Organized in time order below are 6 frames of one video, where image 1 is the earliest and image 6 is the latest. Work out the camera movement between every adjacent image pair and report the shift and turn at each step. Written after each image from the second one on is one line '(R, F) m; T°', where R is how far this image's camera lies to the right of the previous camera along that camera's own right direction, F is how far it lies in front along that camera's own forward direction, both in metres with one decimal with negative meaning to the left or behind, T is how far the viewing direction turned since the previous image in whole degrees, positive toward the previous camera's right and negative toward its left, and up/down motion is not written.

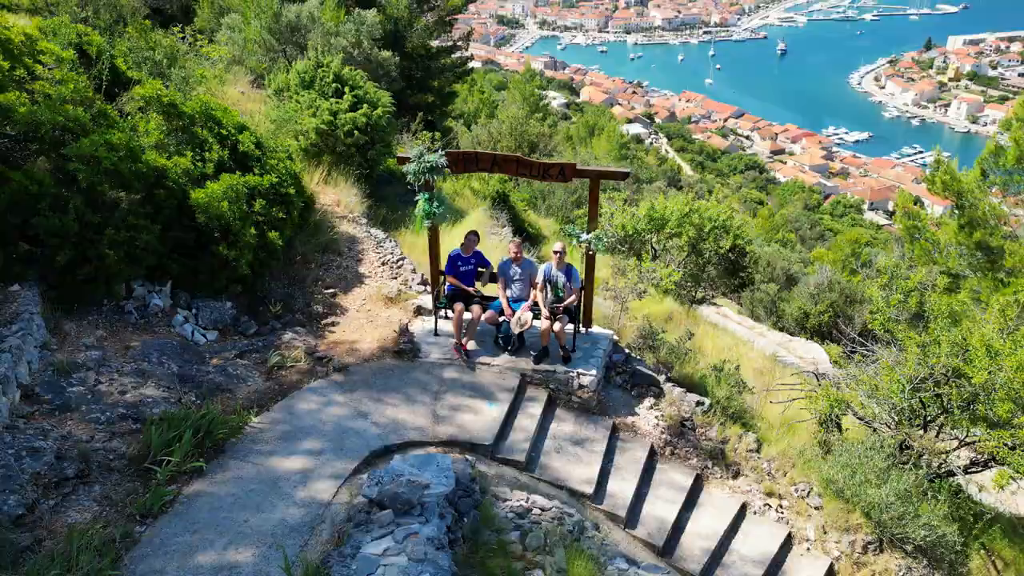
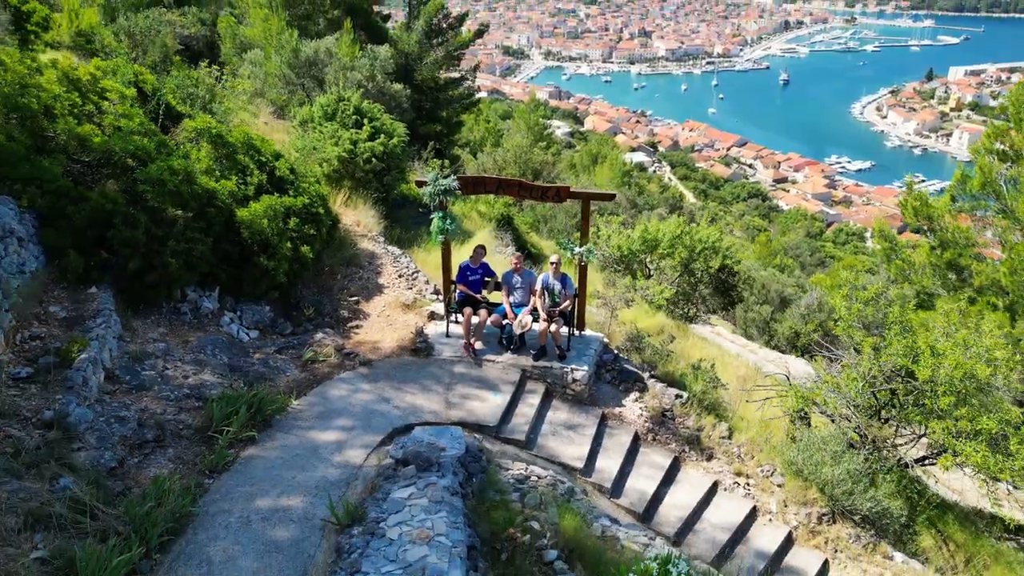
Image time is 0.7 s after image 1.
(0.0, -0.8) m; 0°
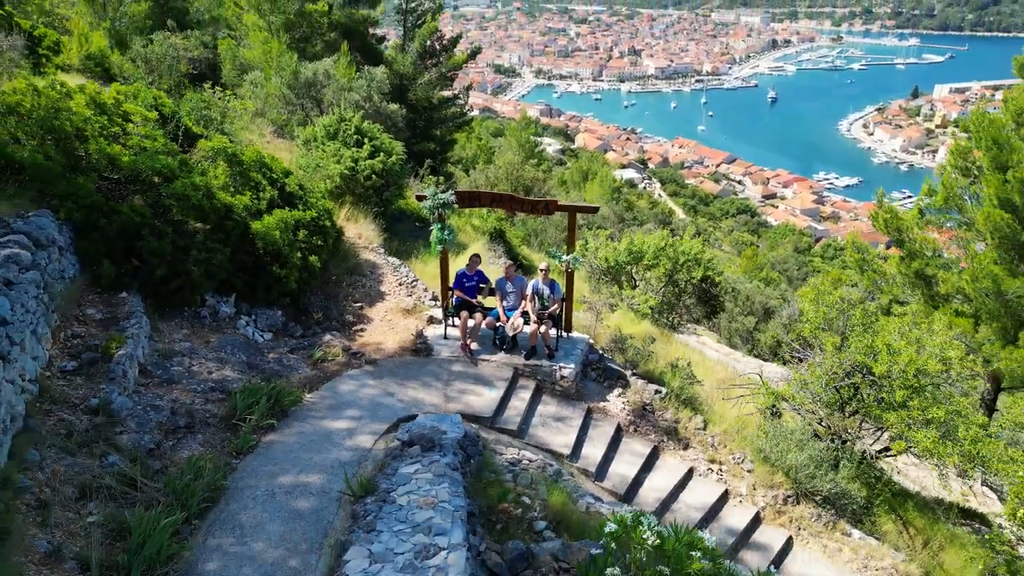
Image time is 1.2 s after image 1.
(0.0, -0.6) m; +1°
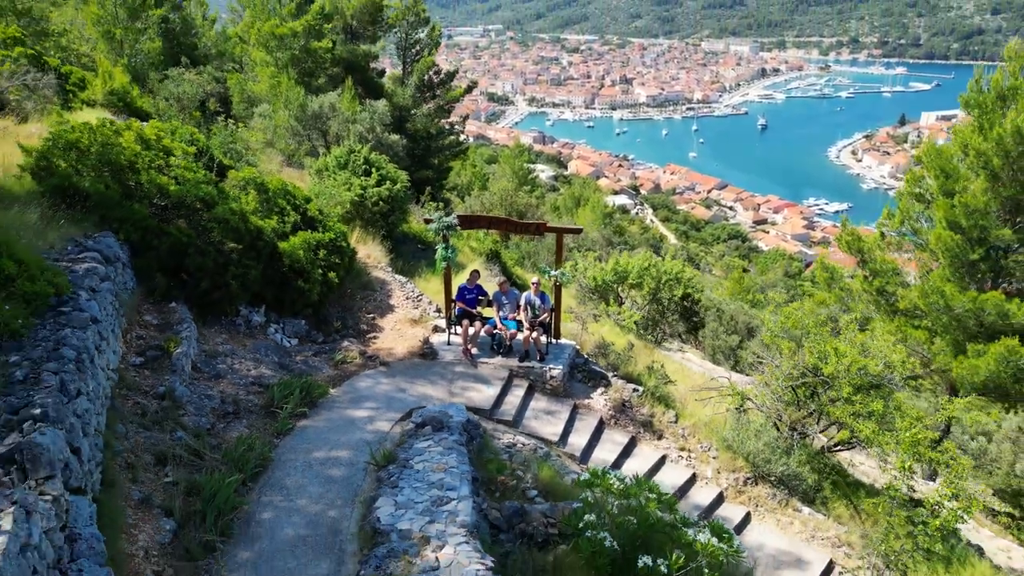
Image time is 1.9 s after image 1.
(0.0, -1.0) m; 0°
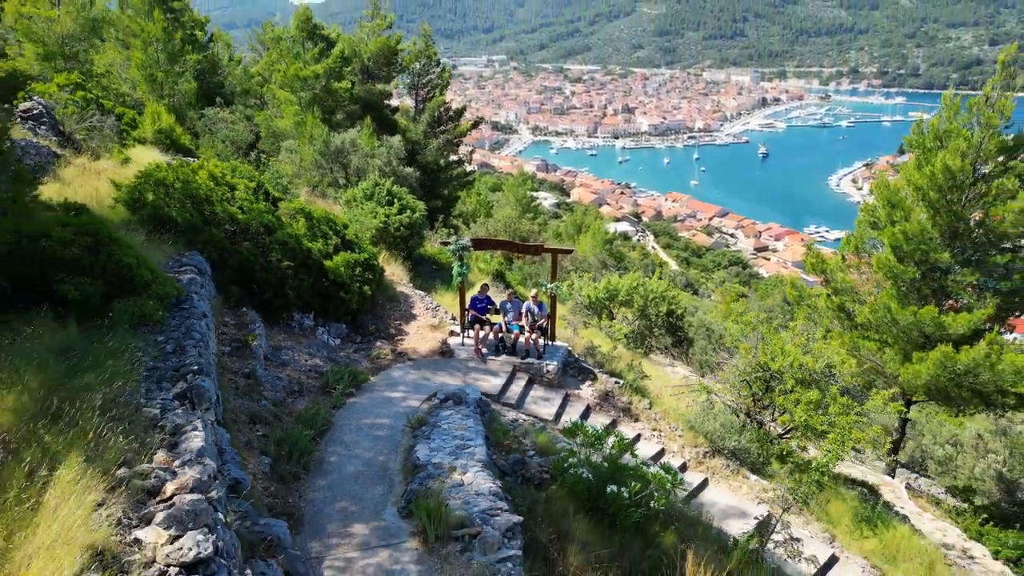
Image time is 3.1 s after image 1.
(0.0, -1.7) m; 0°
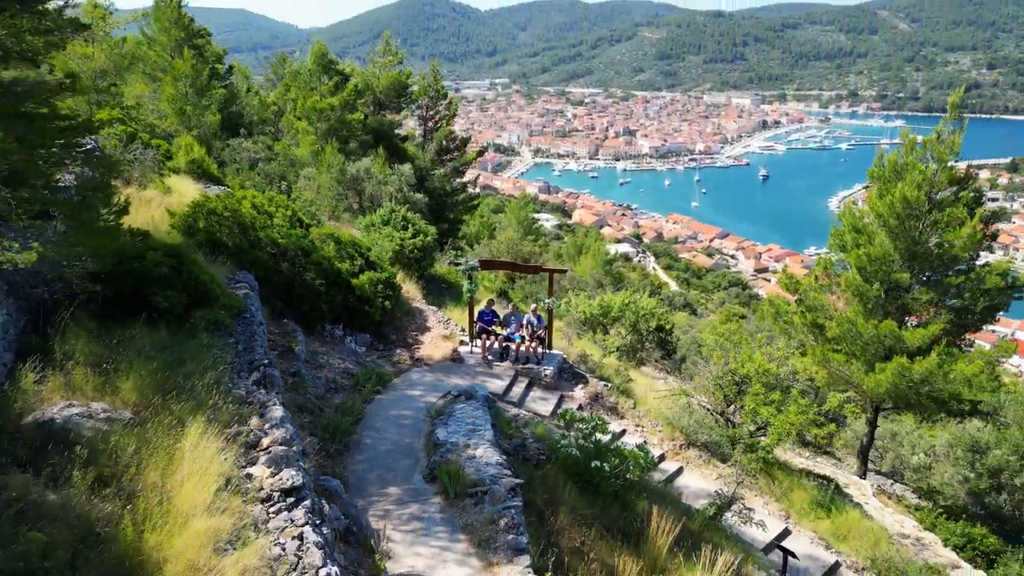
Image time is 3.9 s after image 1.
(0.0, -1.5) m; 0°
